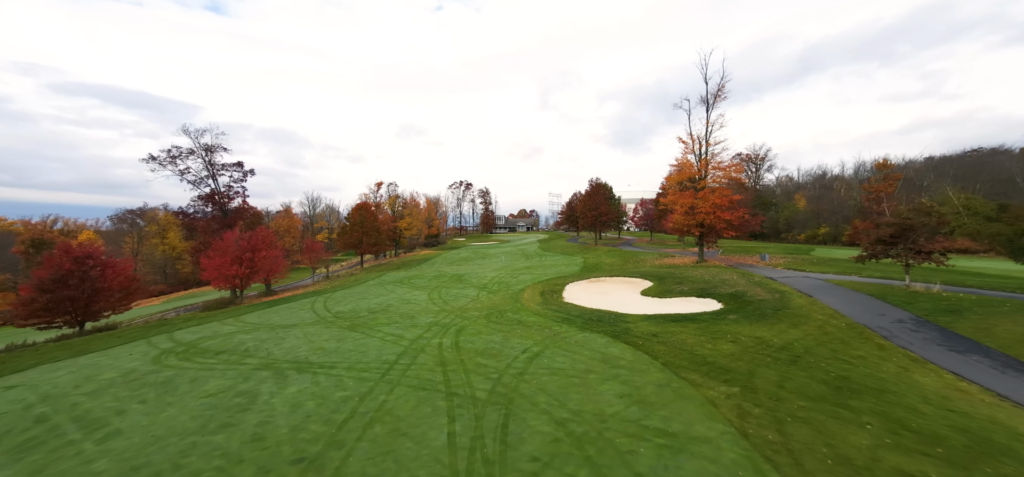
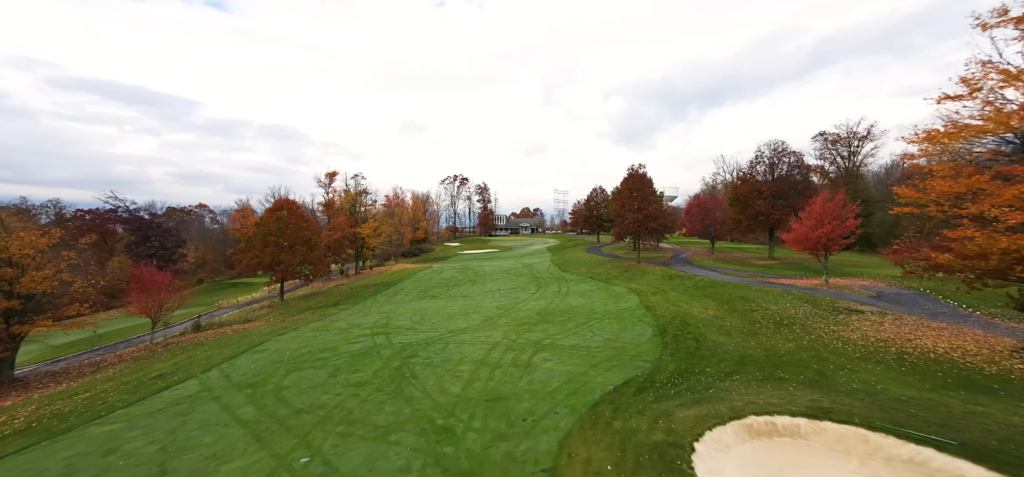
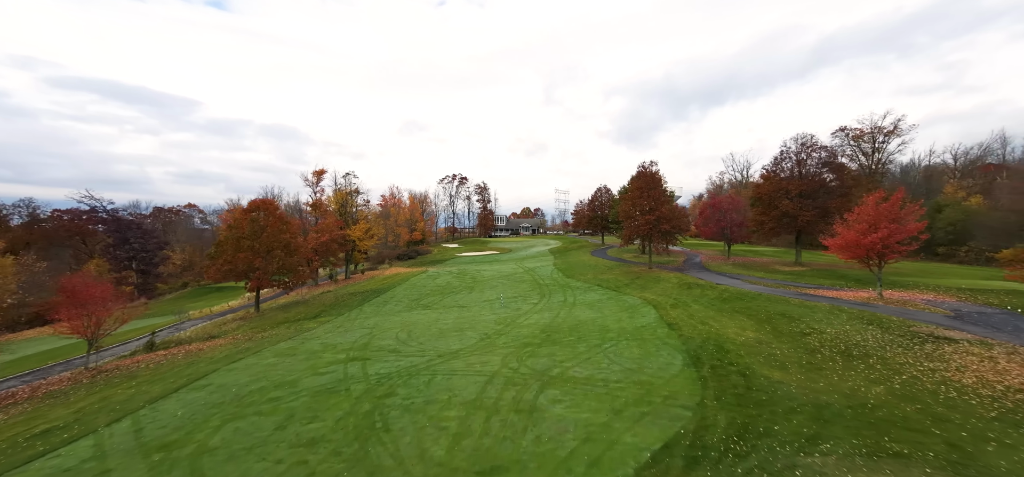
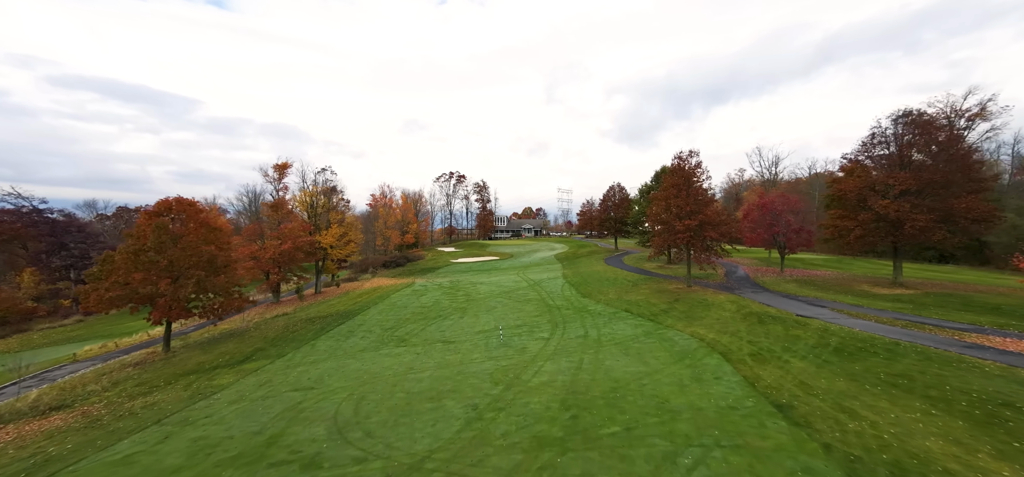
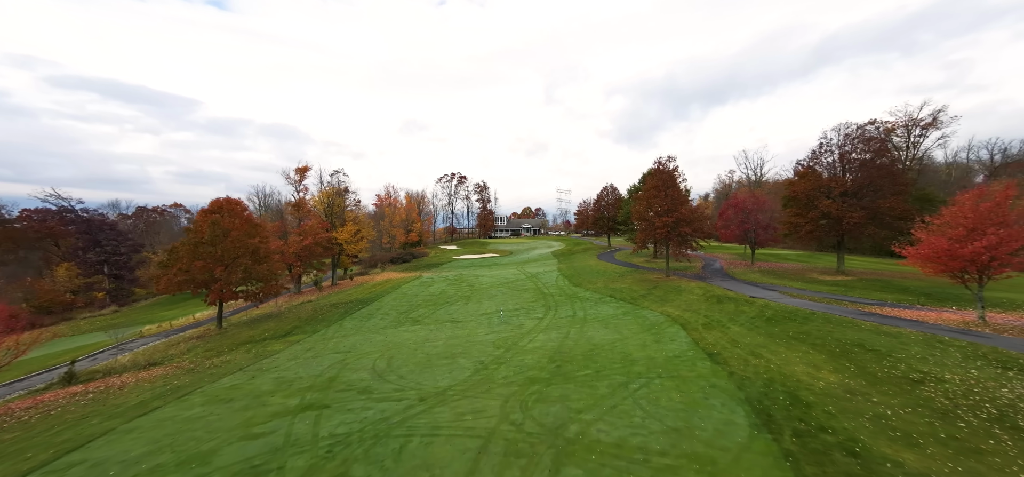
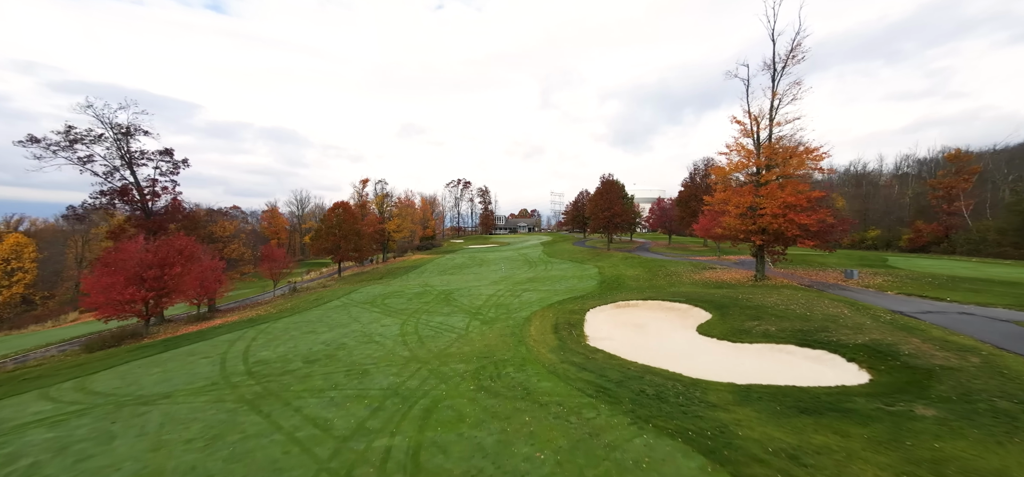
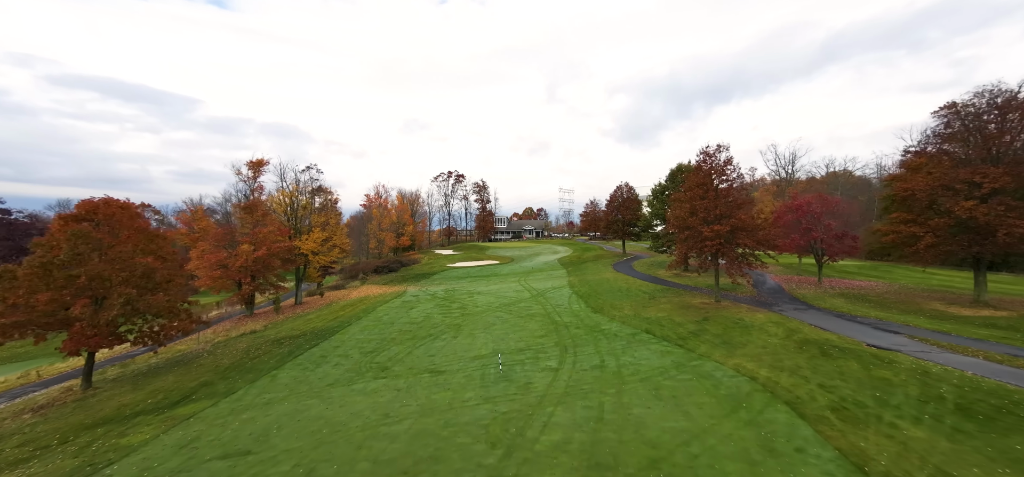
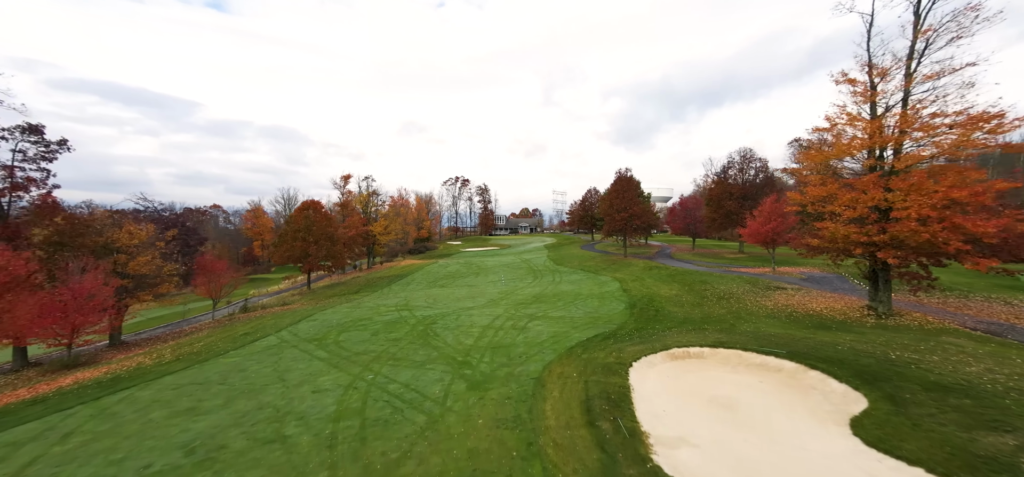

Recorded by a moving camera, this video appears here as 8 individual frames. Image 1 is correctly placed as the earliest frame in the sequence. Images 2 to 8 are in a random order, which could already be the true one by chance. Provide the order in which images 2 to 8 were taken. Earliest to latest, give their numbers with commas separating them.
6, 8, 2, 3, 5, 4, 7
